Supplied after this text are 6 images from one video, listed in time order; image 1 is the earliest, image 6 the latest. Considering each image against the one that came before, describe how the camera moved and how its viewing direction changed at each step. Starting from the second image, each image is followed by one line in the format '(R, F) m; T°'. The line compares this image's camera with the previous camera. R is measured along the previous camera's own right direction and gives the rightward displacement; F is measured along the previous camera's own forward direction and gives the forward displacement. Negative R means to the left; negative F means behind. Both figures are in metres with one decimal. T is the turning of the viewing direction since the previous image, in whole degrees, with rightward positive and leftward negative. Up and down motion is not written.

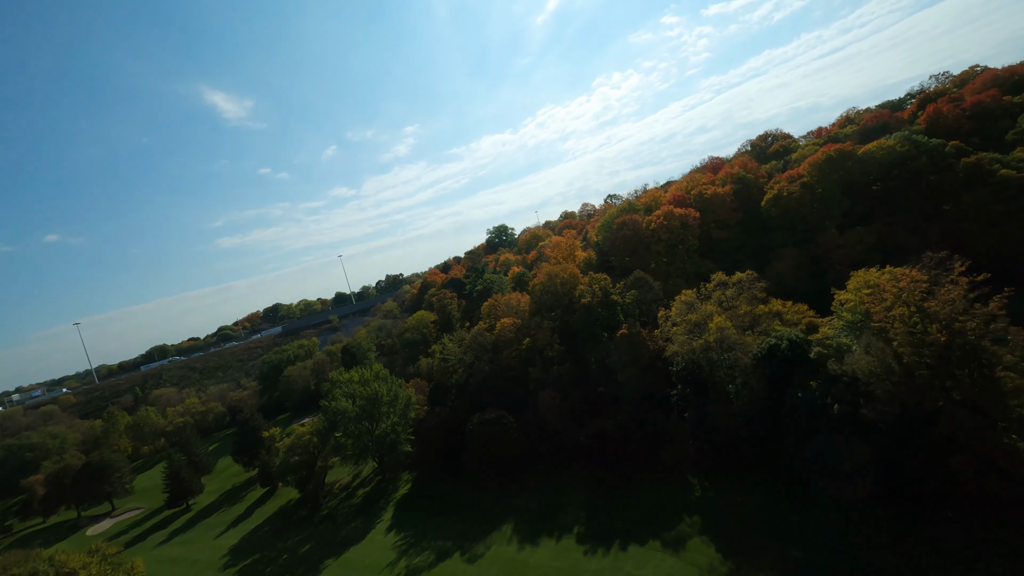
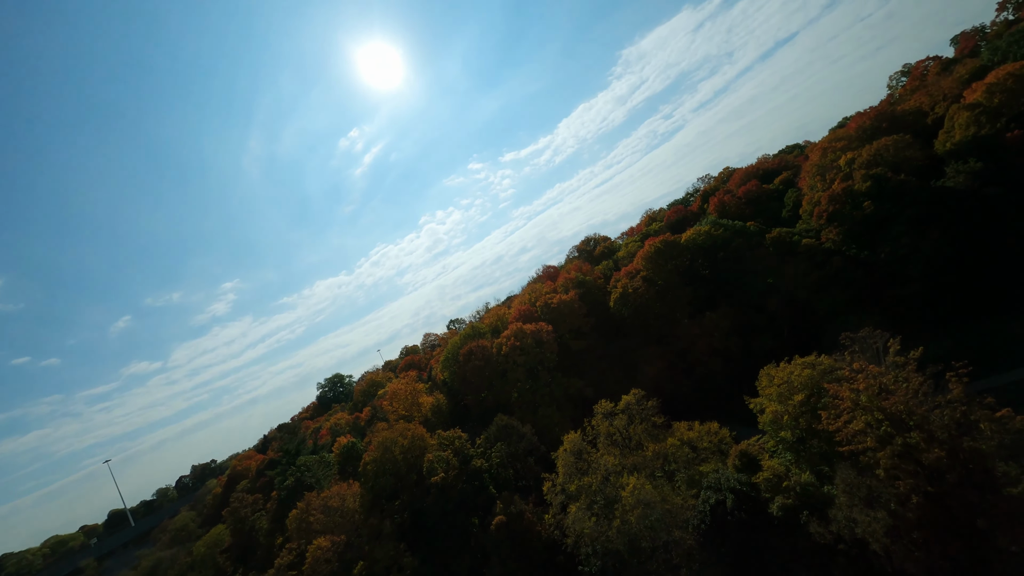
(+3.2, +10.1) m; +20°
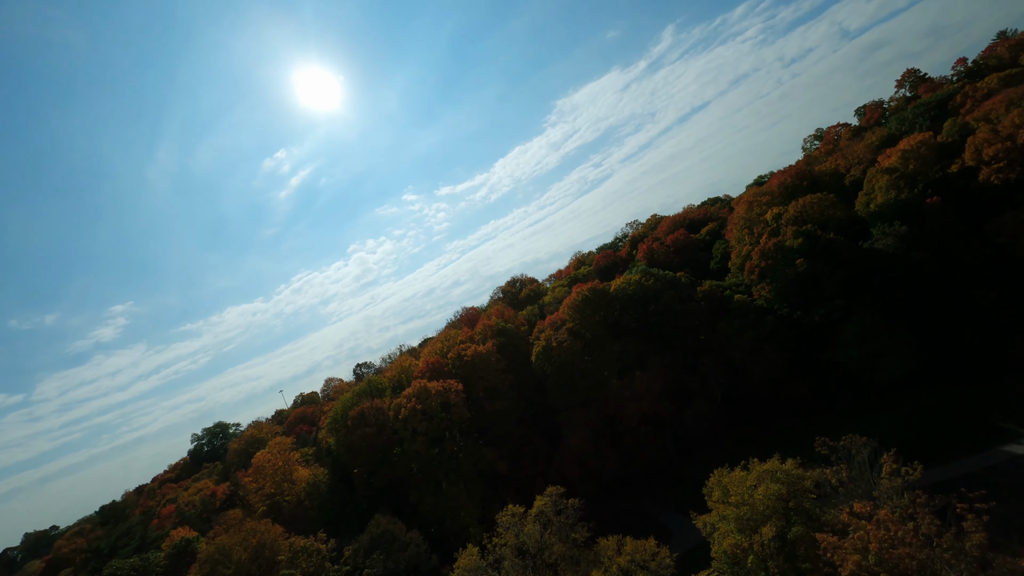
(+2.0, +6.0) m; +9°
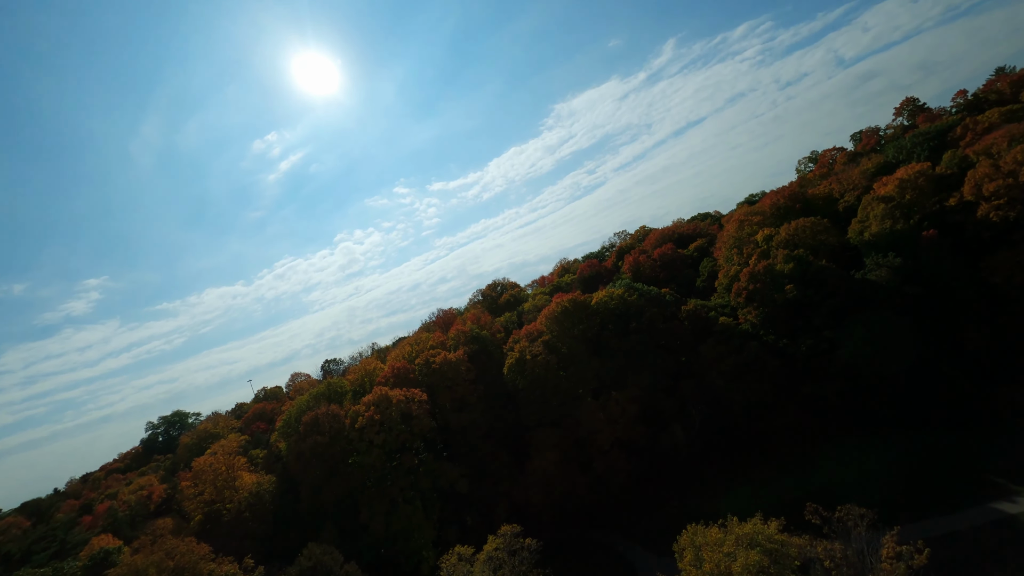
(+0.8, +2.2) m; +2°
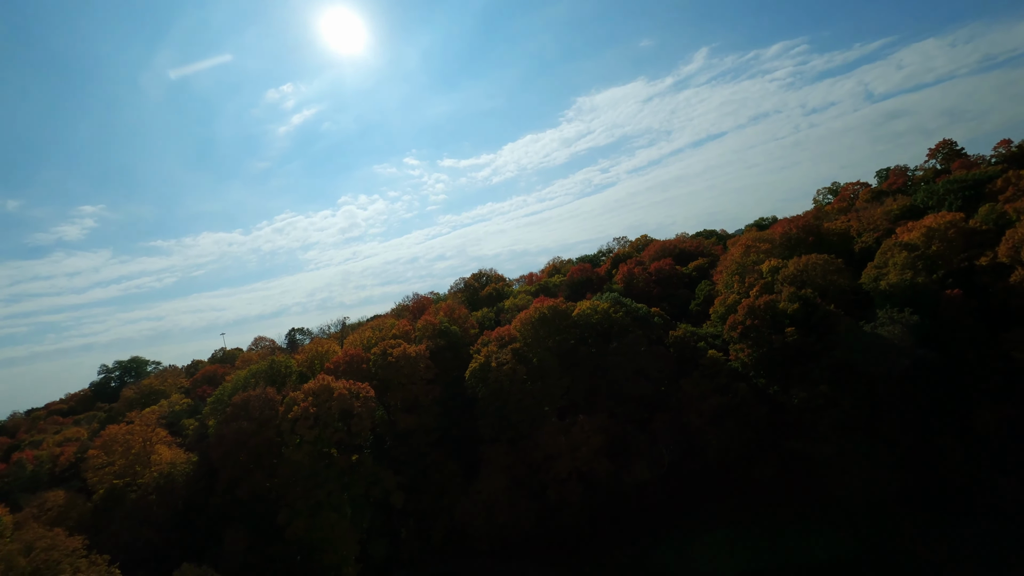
(+1.5, +3.5) m; +1°
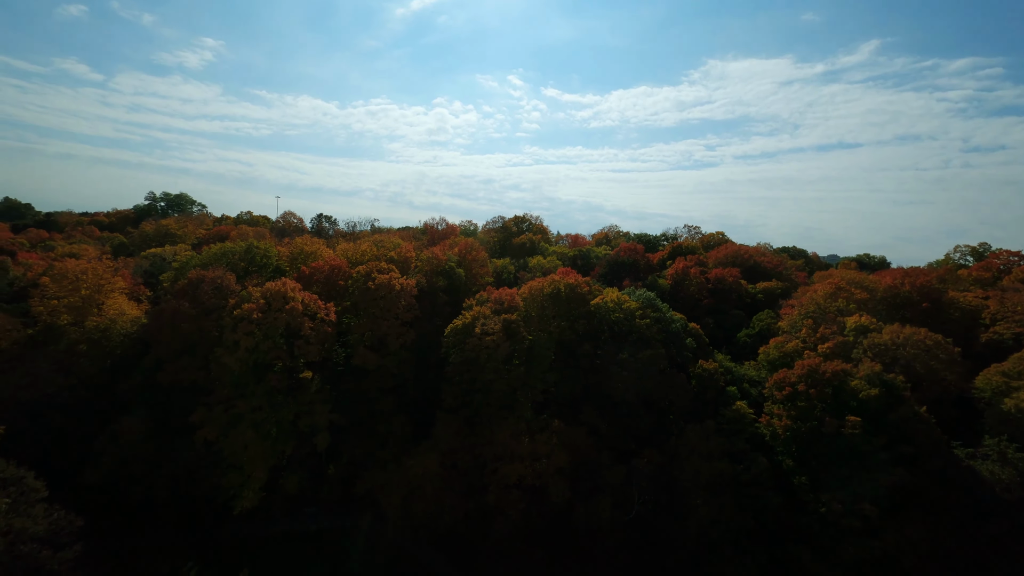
(+2.4, +6.0) m; -6°
